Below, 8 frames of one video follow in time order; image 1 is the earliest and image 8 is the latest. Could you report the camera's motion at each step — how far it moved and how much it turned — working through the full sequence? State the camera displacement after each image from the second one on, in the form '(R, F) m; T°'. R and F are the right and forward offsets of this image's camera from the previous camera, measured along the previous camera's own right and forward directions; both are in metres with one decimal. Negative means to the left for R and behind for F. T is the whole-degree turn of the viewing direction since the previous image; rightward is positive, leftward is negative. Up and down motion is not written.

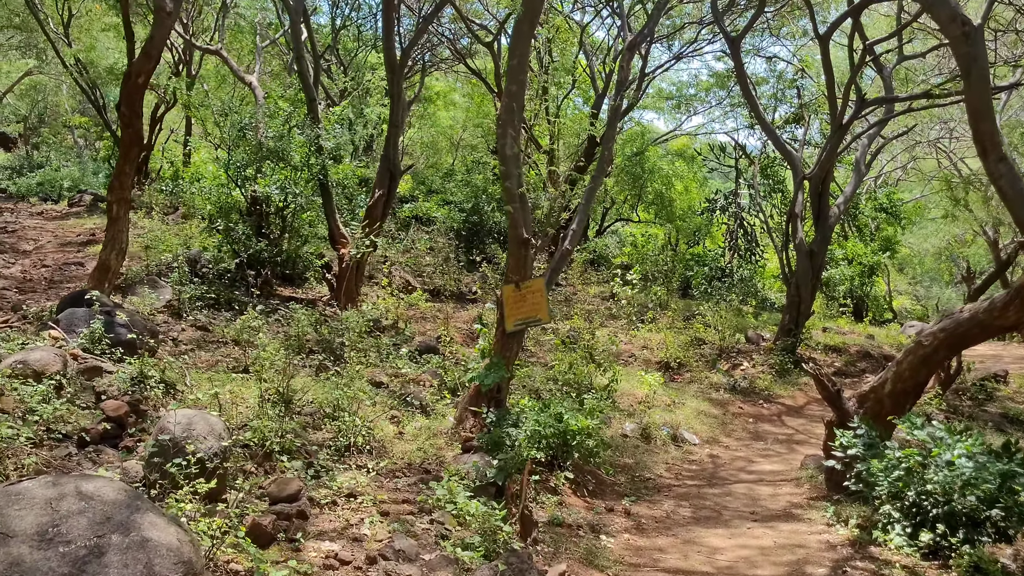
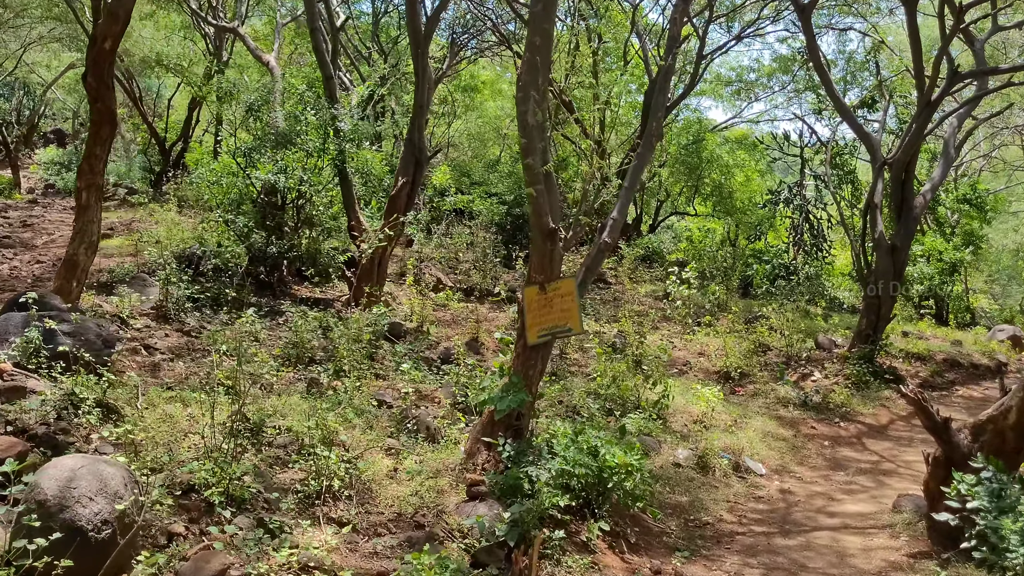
(+0.1, +1.0) m; -3°
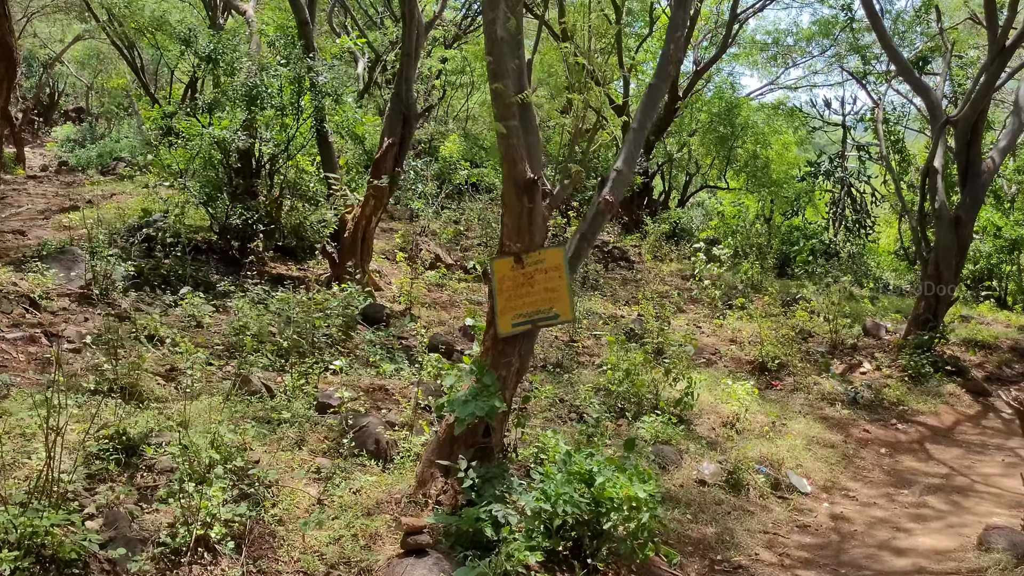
(+0.2, +1.1) m; -2°
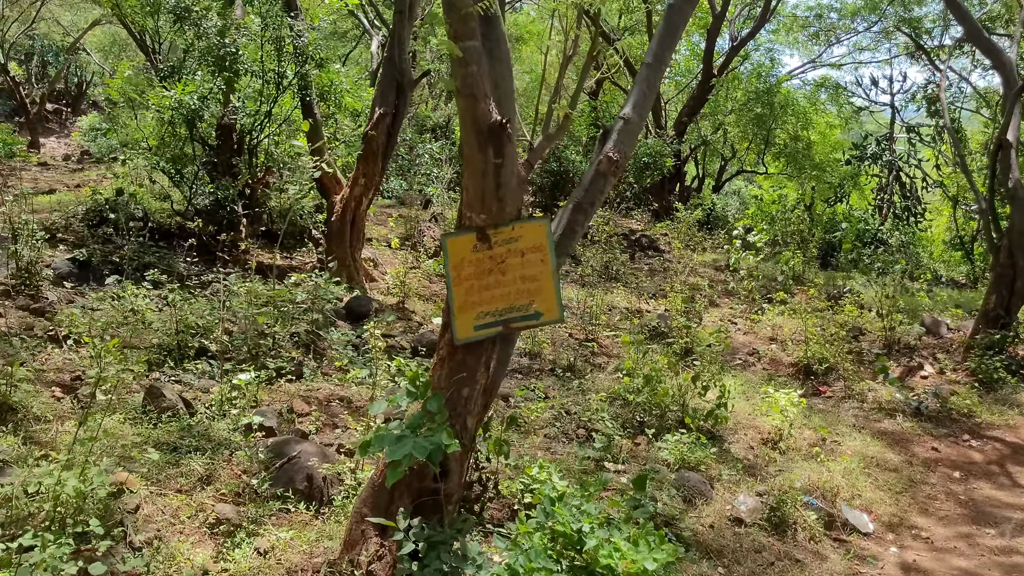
(+0.2, +0.9) m; -2°
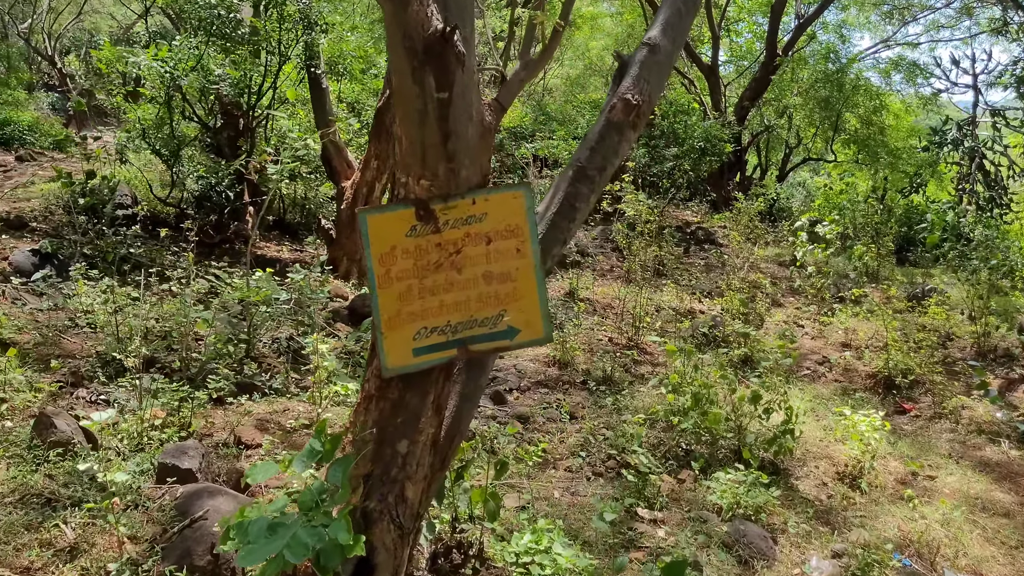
(+0.2, +0.8) m; -3°
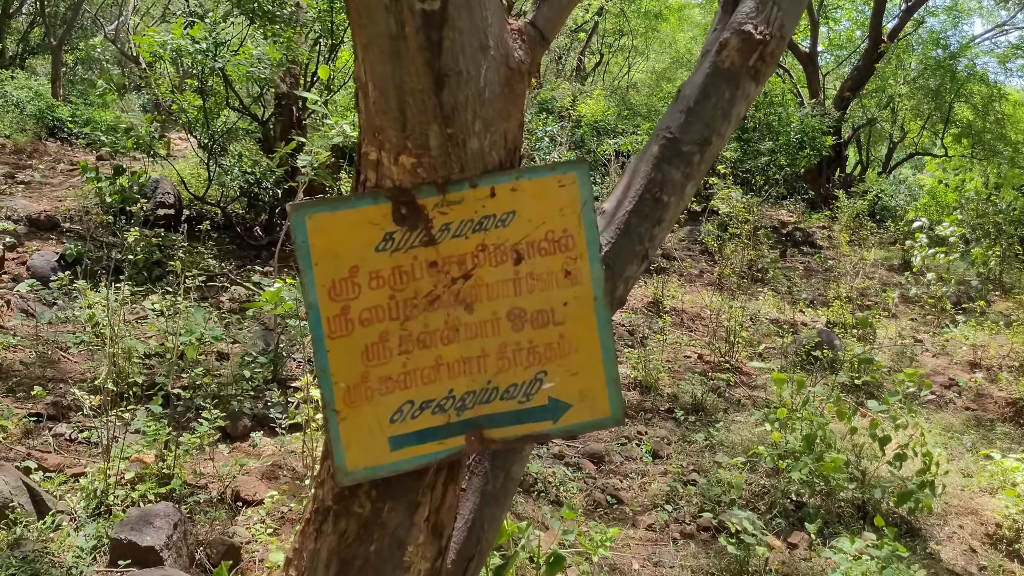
(0.0, +0.6) m; -5°
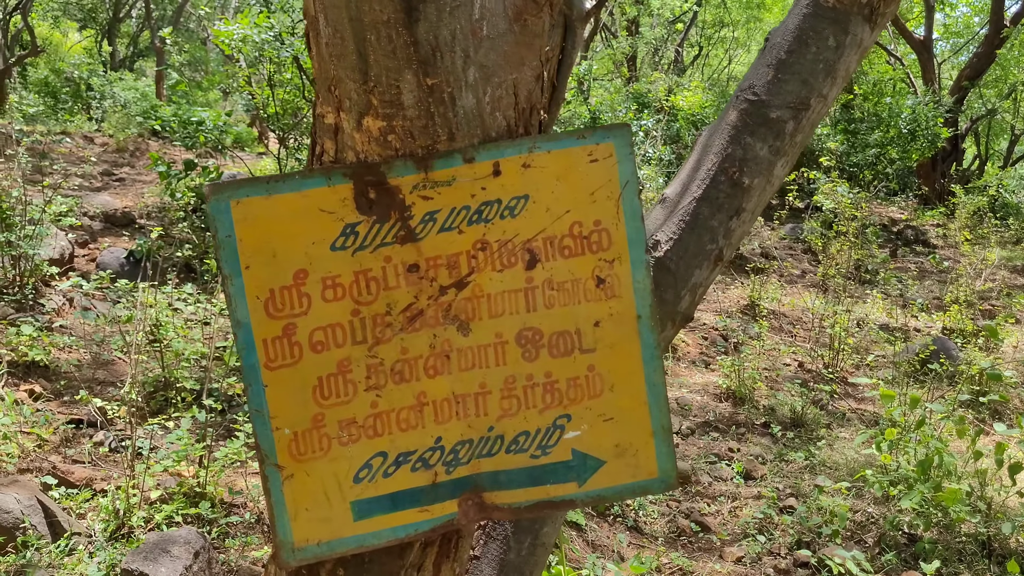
(+0.1, +0.3) m; -6°
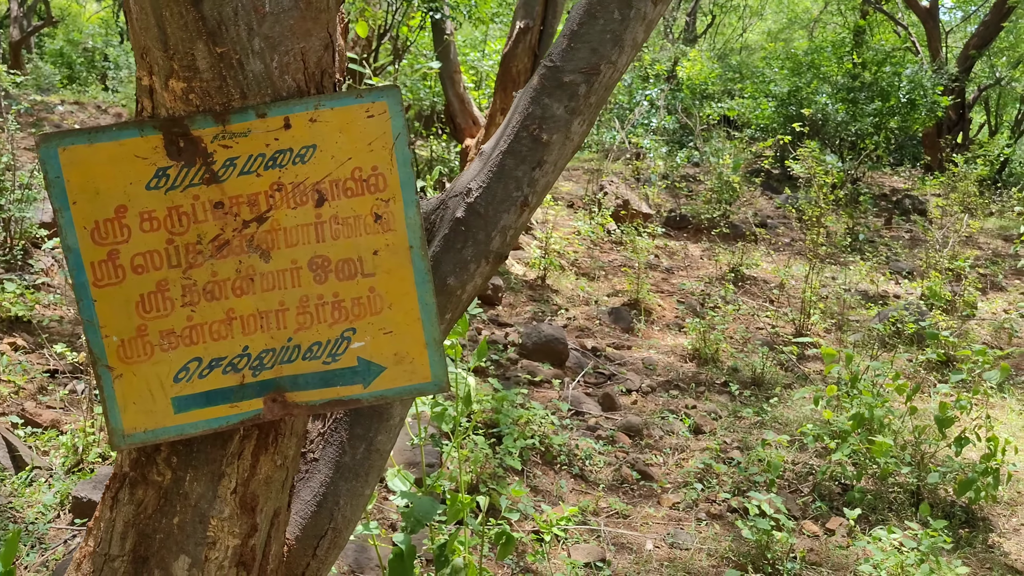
(+0.2, -0.1) m; -1°
